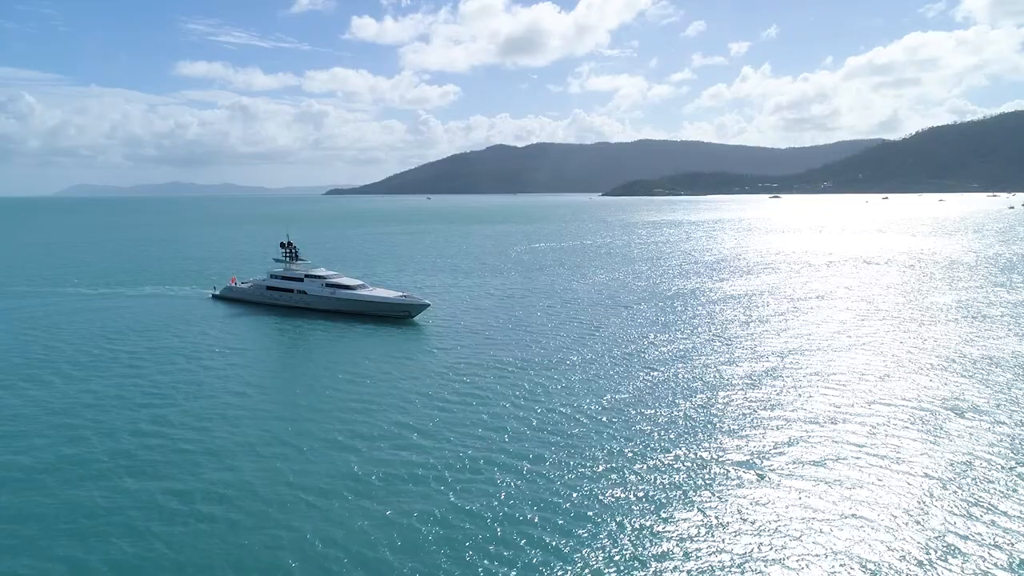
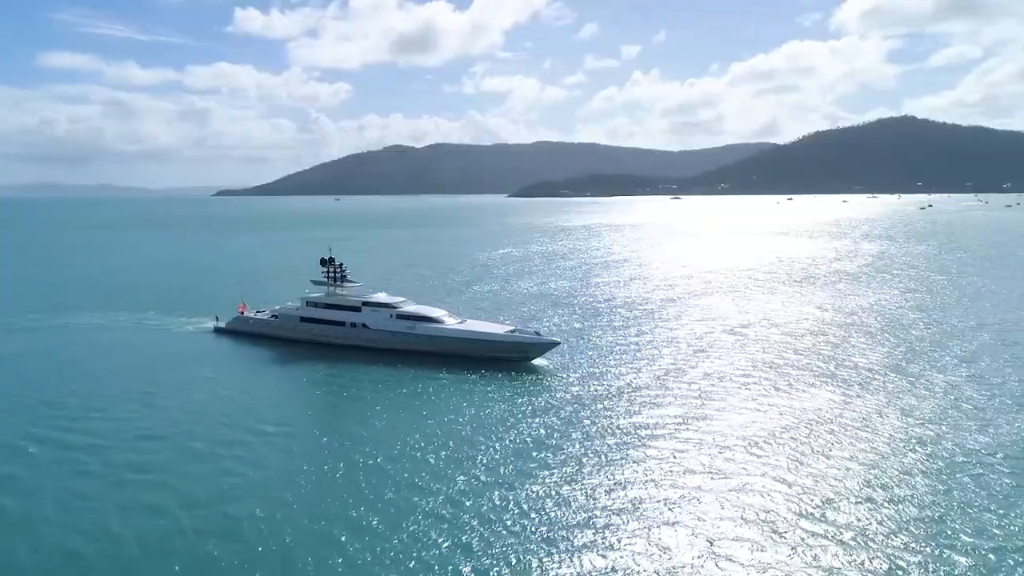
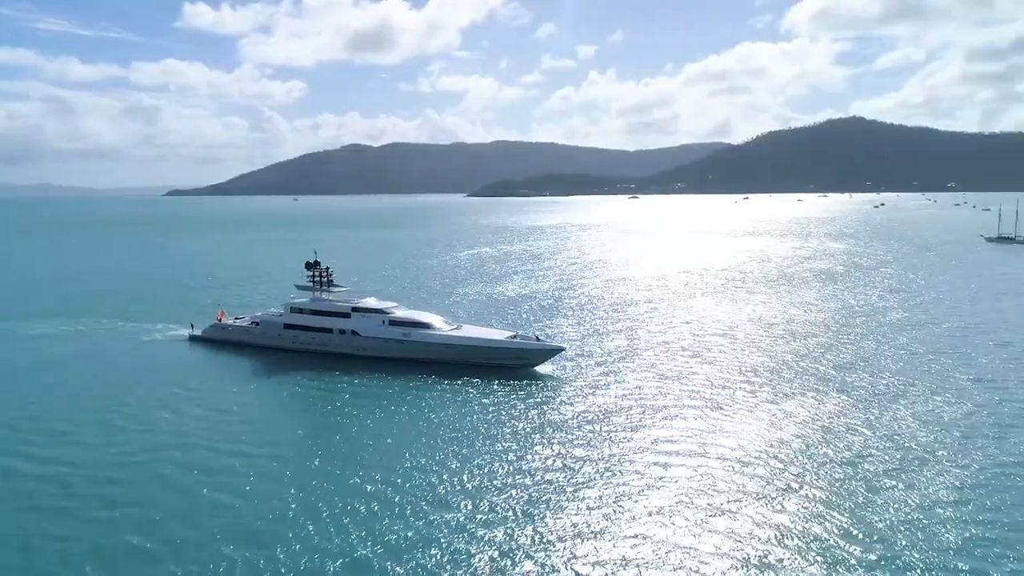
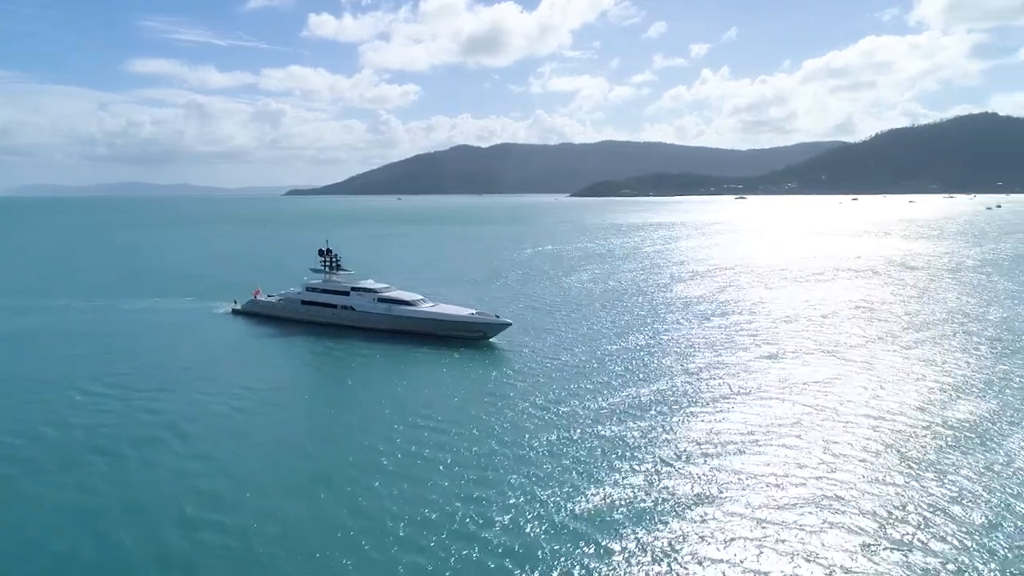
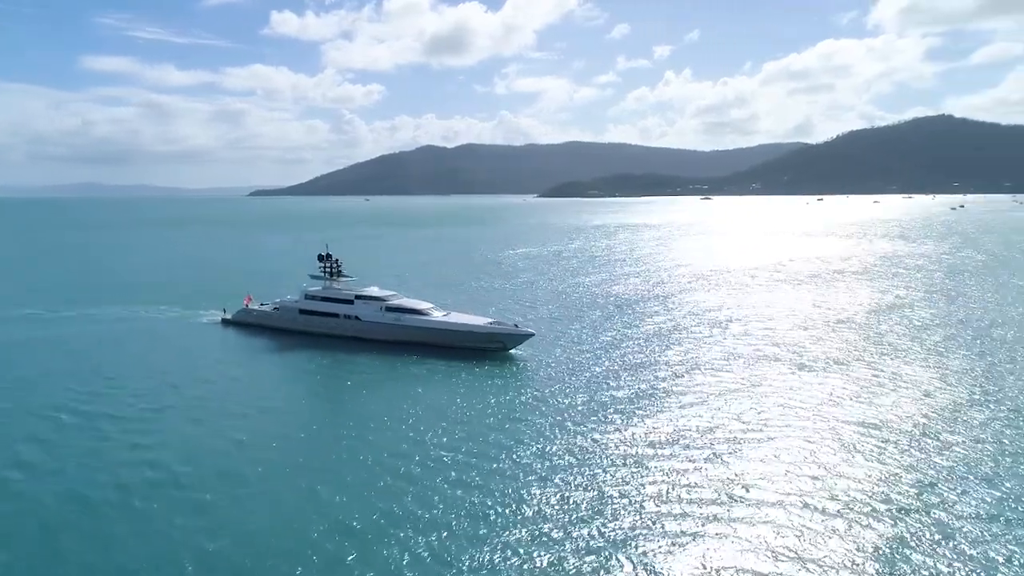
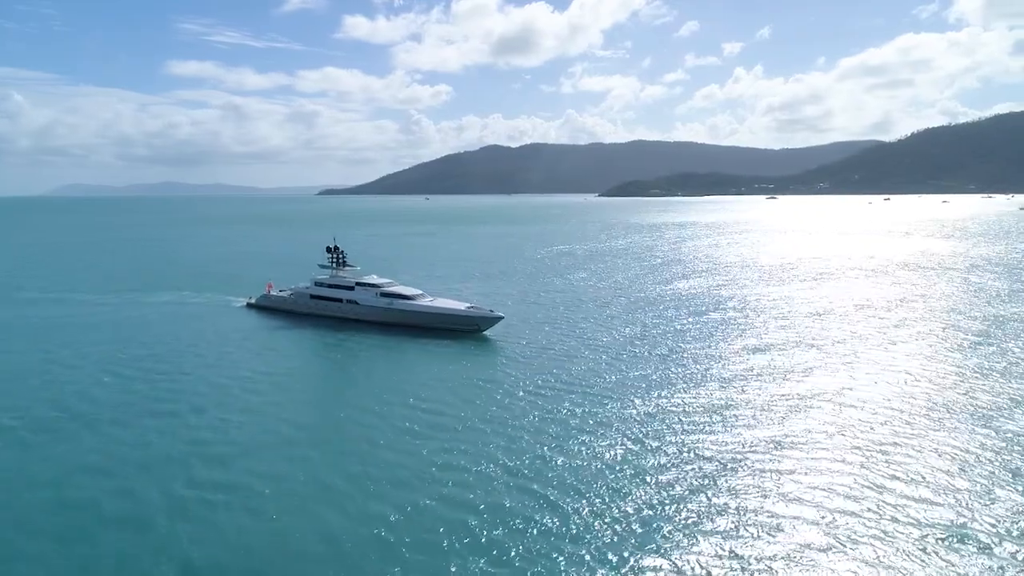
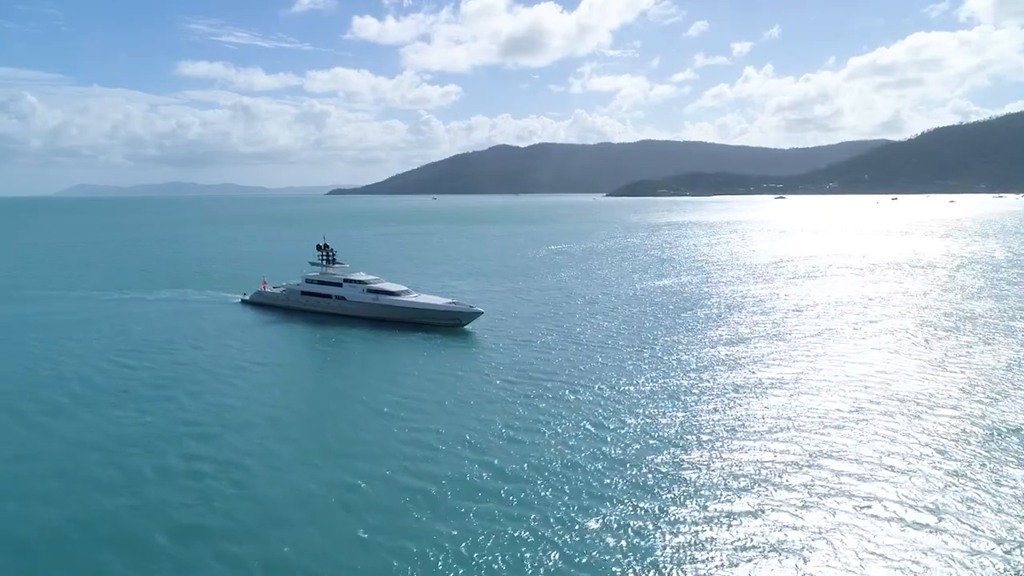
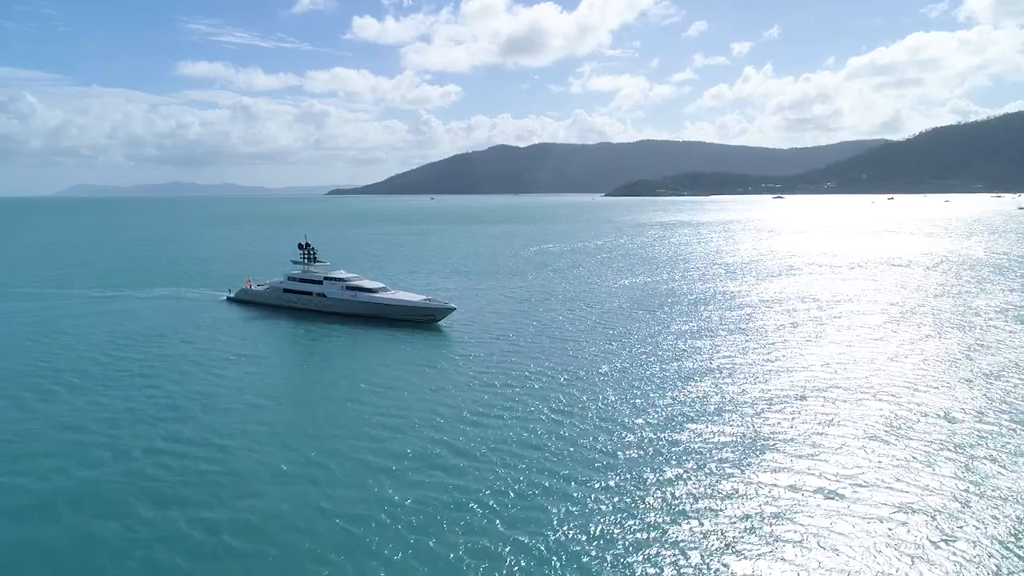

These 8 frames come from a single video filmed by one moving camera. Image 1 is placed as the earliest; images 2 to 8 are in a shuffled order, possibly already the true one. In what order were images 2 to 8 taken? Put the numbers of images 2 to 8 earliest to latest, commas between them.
8, 7, 6, 4, 5, 2, 3
